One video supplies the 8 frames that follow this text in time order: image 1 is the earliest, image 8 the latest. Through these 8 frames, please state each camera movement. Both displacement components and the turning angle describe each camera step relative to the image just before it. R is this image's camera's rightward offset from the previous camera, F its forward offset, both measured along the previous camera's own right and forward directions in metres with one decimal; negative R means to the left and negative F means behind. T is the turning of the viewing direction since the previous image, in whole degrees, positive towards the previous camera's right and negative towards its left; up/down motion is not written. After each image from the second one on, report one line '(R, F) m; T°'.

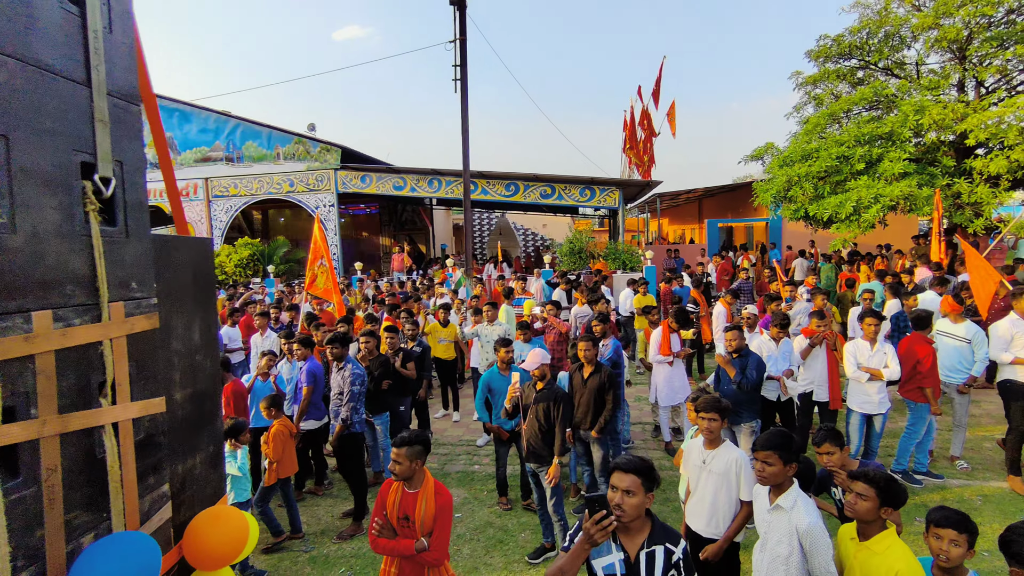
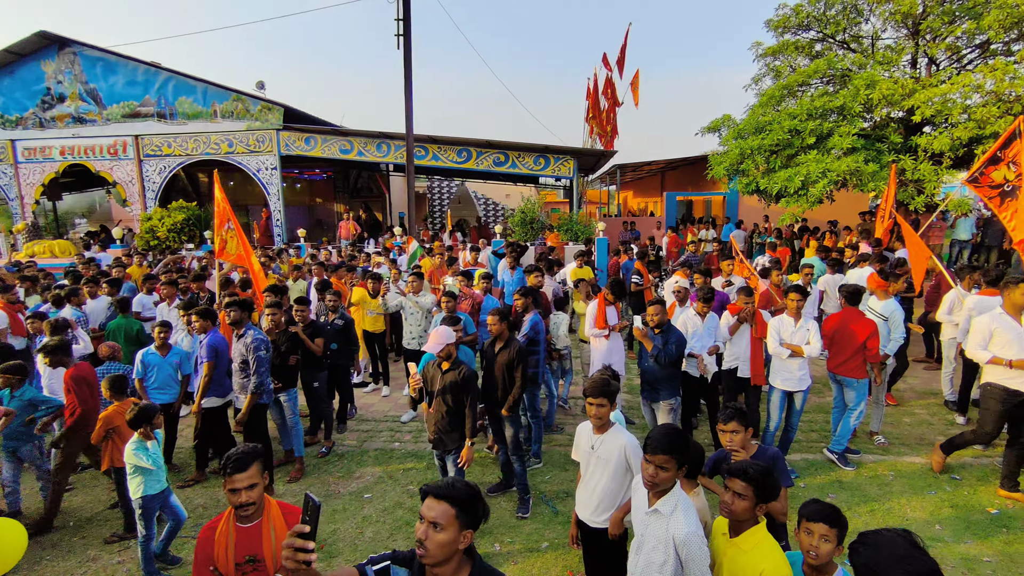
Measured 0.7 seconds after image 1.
(+0.5, +0.3) m; +3°
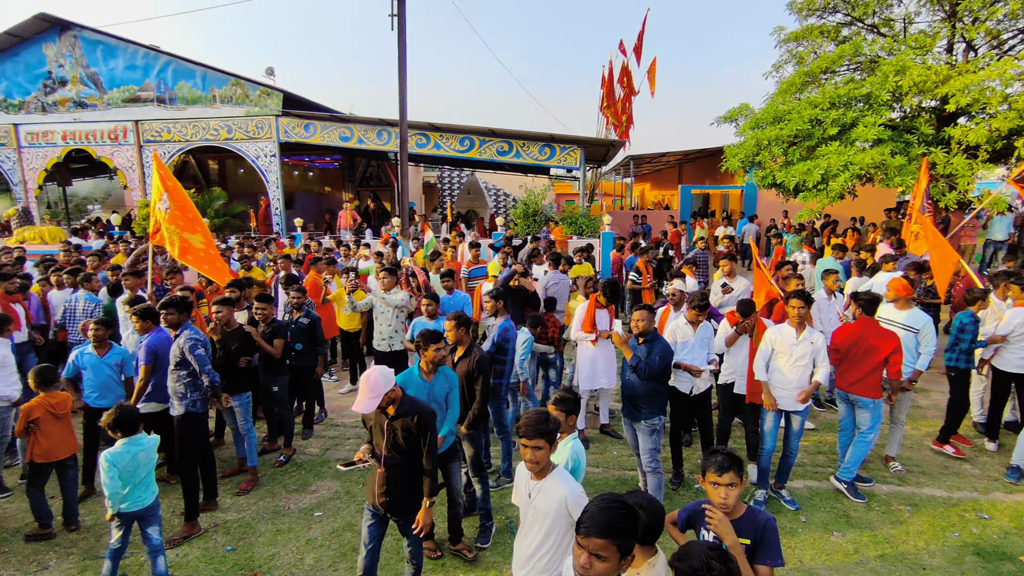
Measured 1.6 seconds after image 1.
(+0.4, +0.5) m; -2°
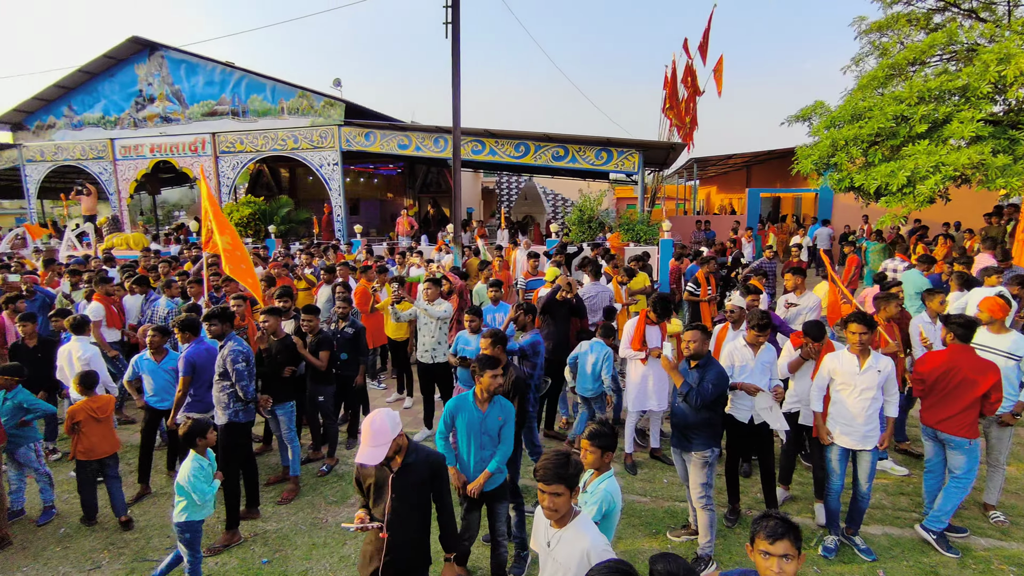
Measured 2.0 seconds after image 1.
(+0.2, +0.2) m; -7°
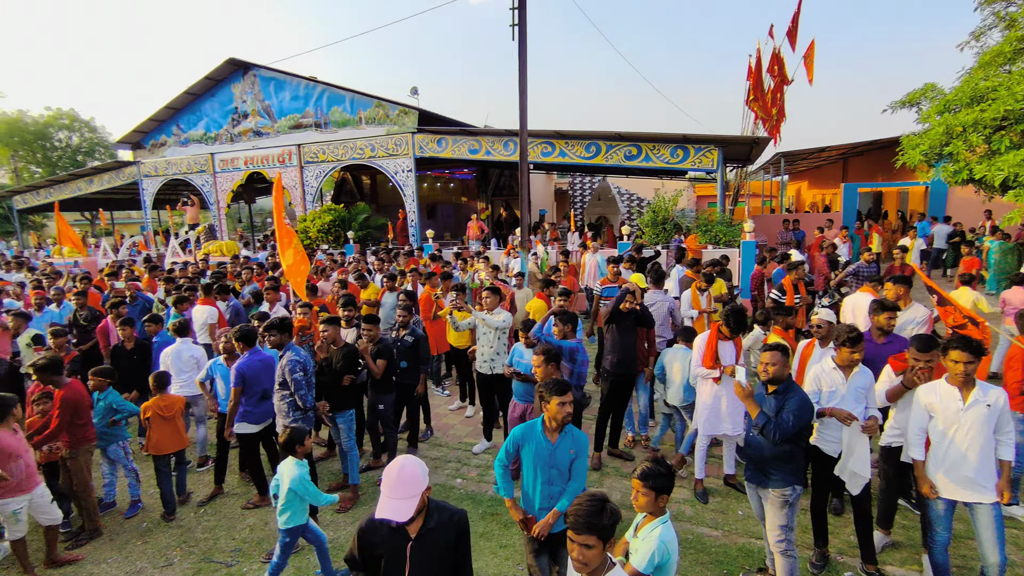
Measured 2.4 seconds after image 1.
(+0.2, +0.2) m; -8°
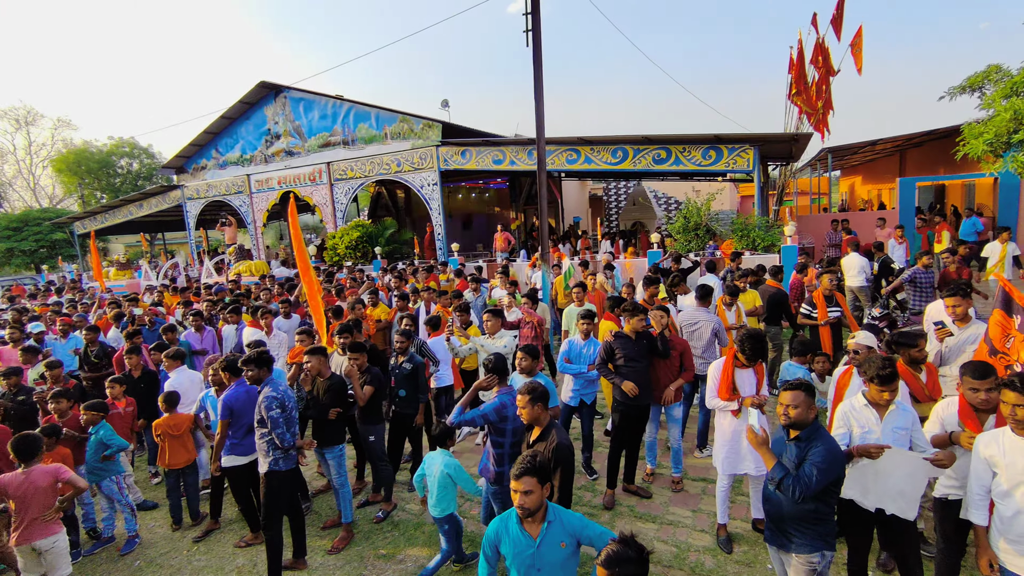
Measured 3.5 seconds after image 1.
(+0.4, +0.4) m; -5°
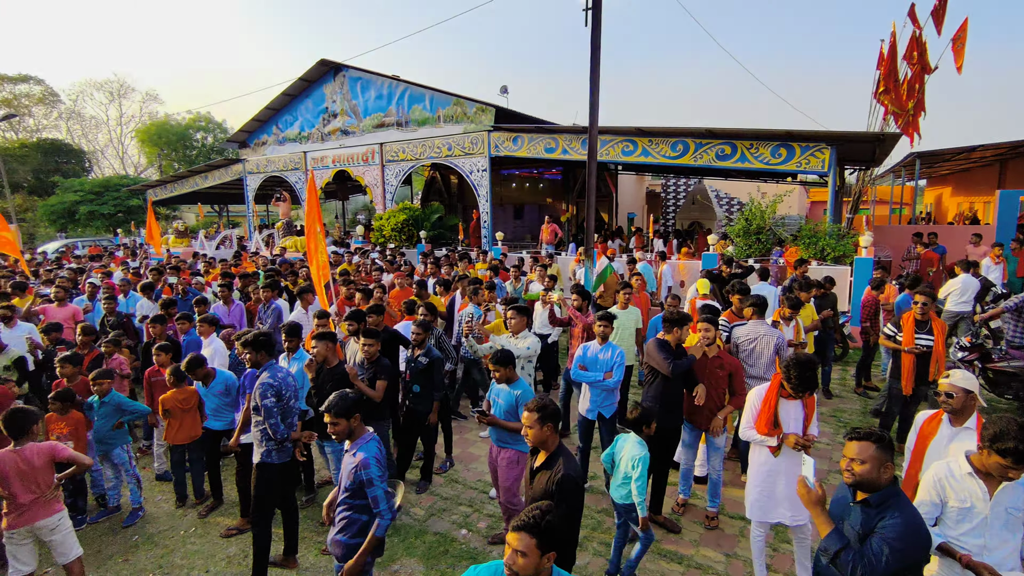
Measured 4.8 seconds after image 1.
(+0.2, +0.5) m; -5°
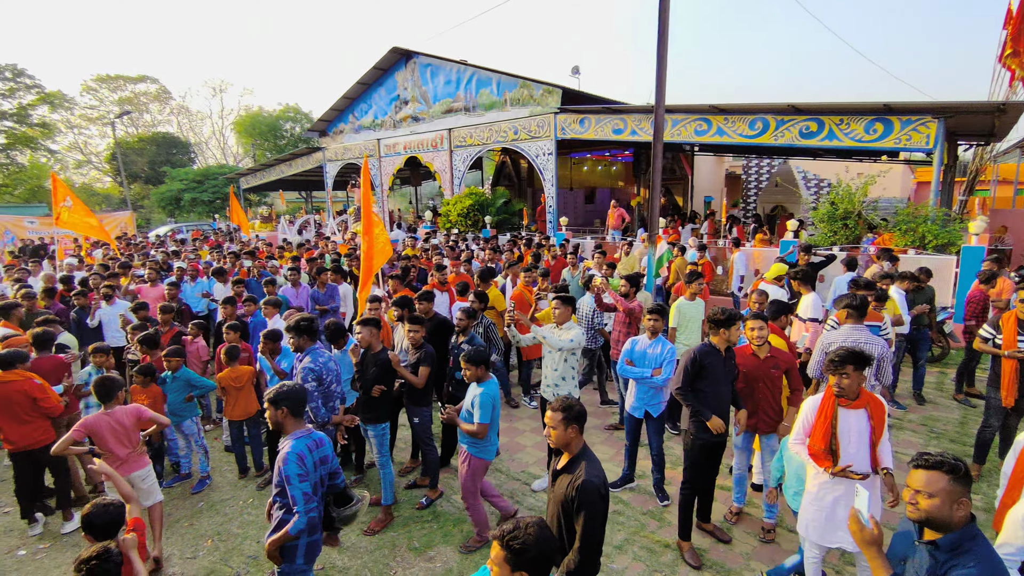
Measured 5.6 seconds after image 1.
(+0.3, +0.2) m; -8°
